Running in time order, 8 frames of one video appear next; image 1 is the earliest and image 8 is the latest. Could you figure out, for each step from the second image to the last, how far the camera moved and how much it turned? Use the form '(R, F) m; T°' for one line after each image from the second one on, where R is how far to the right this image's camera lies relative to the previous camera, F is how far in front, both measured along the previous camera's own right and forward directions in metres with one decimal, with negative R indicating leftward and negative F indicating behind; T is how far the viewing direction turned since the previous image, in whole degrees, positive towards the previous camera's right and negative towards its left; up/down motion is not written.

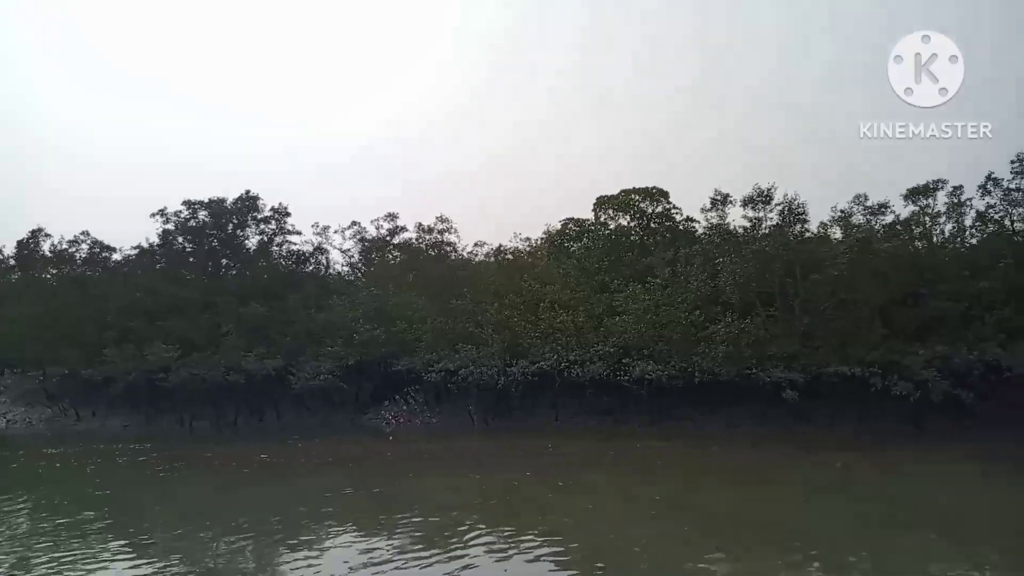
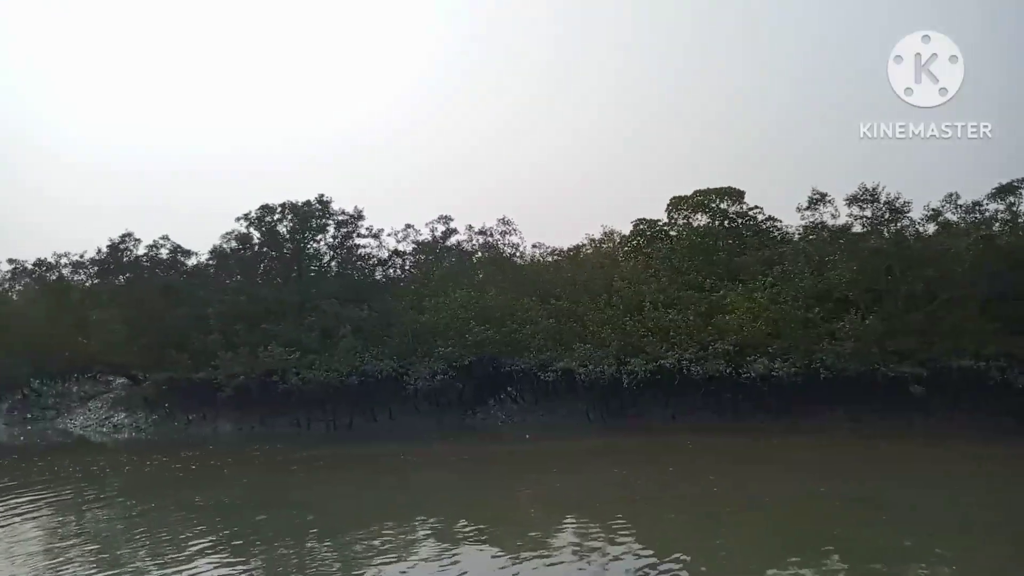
(-4.7, -0.2) m; +1°
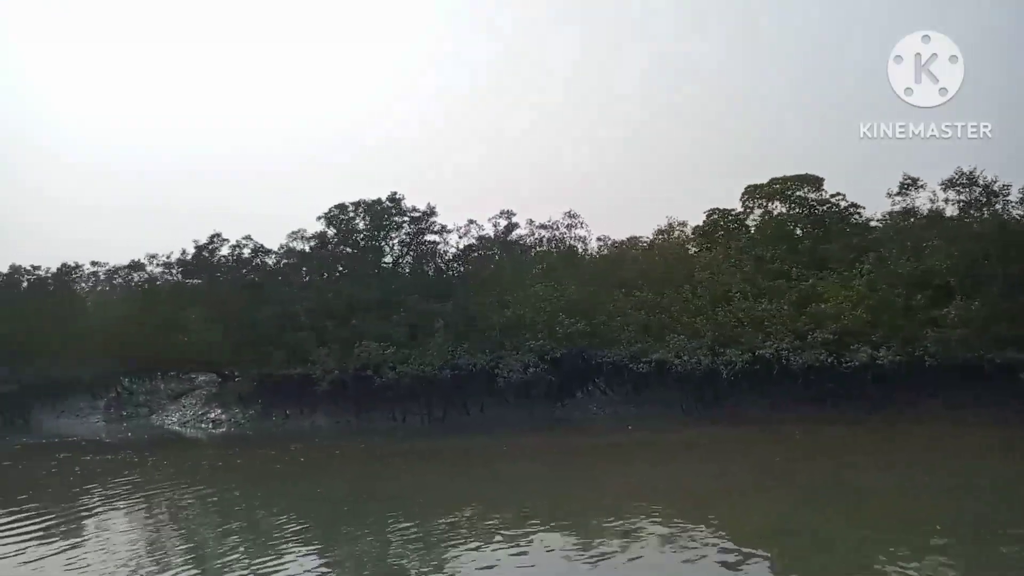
(-2.2, -0.1) m; -3°
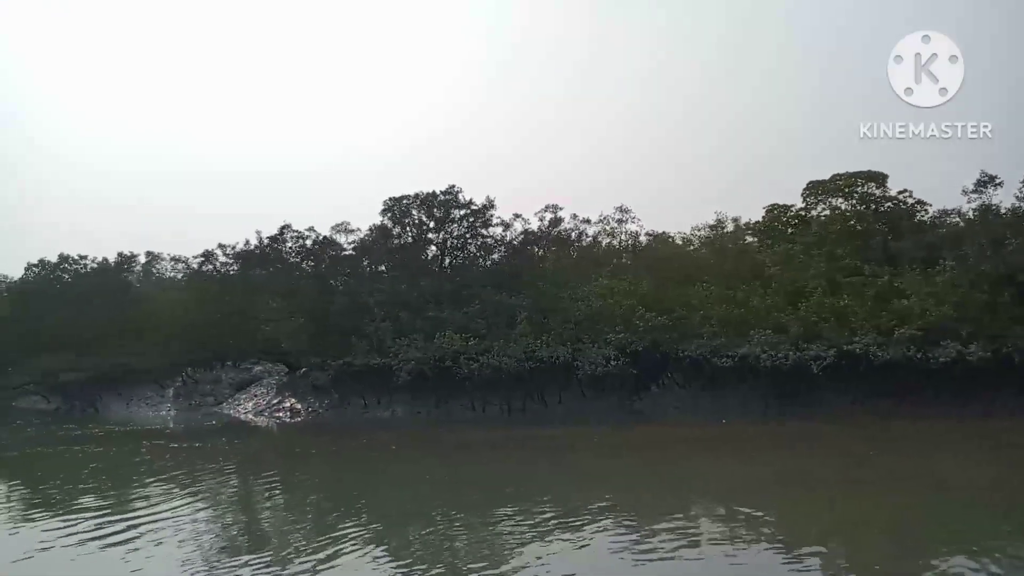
(-2.7, -0.1) m; -1°
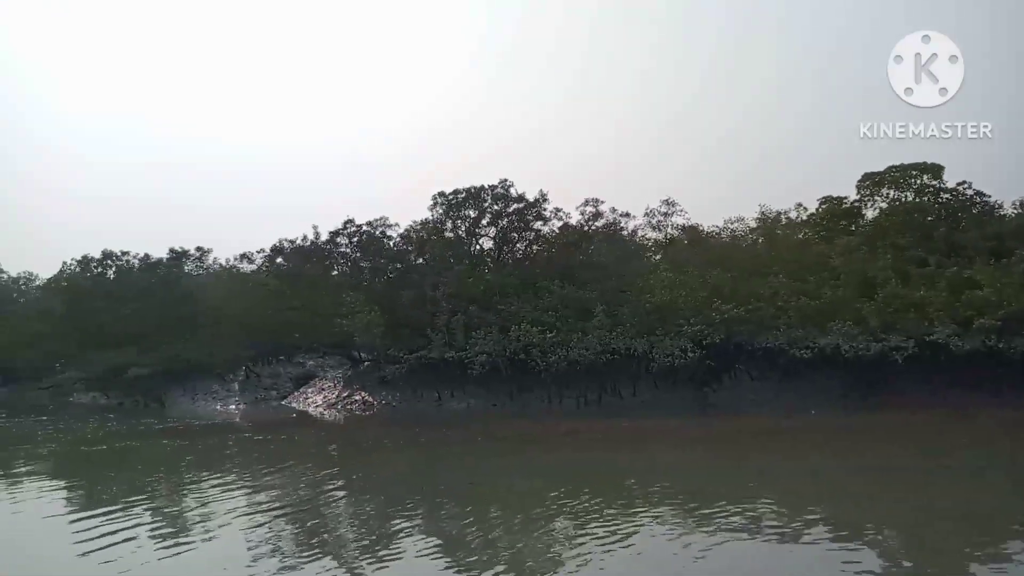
(-2.9, -0.2) m; 0°
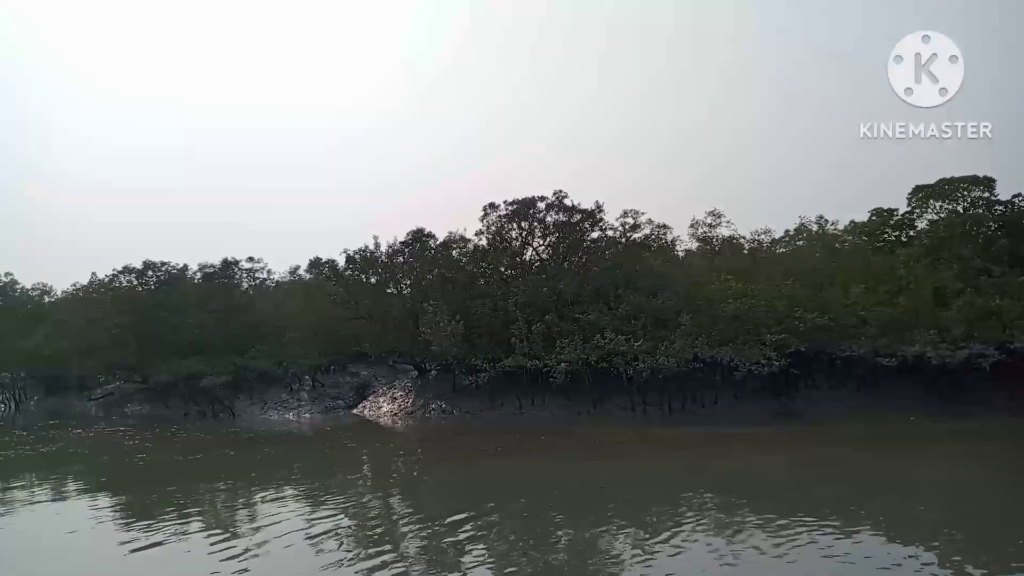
(-3.0, -0.5) m; 0°
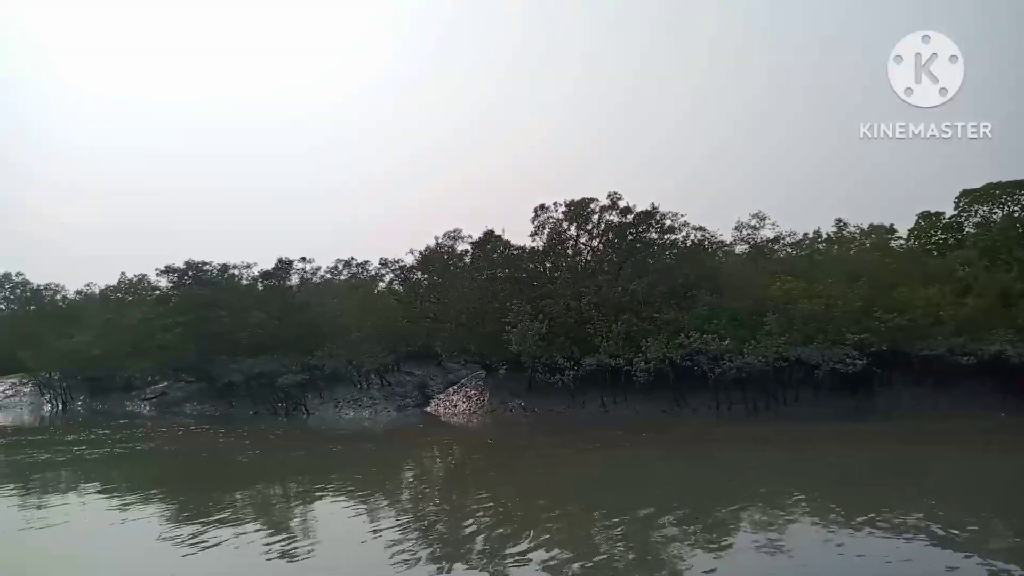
(-3.2, -0.9) m; 0°
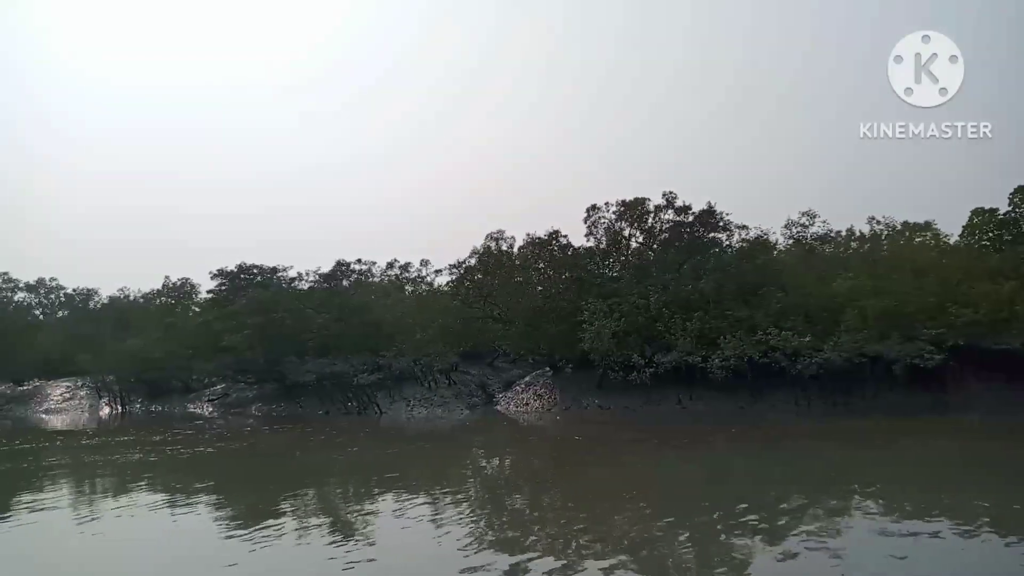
(-3.3, -0.5) m; 0°
